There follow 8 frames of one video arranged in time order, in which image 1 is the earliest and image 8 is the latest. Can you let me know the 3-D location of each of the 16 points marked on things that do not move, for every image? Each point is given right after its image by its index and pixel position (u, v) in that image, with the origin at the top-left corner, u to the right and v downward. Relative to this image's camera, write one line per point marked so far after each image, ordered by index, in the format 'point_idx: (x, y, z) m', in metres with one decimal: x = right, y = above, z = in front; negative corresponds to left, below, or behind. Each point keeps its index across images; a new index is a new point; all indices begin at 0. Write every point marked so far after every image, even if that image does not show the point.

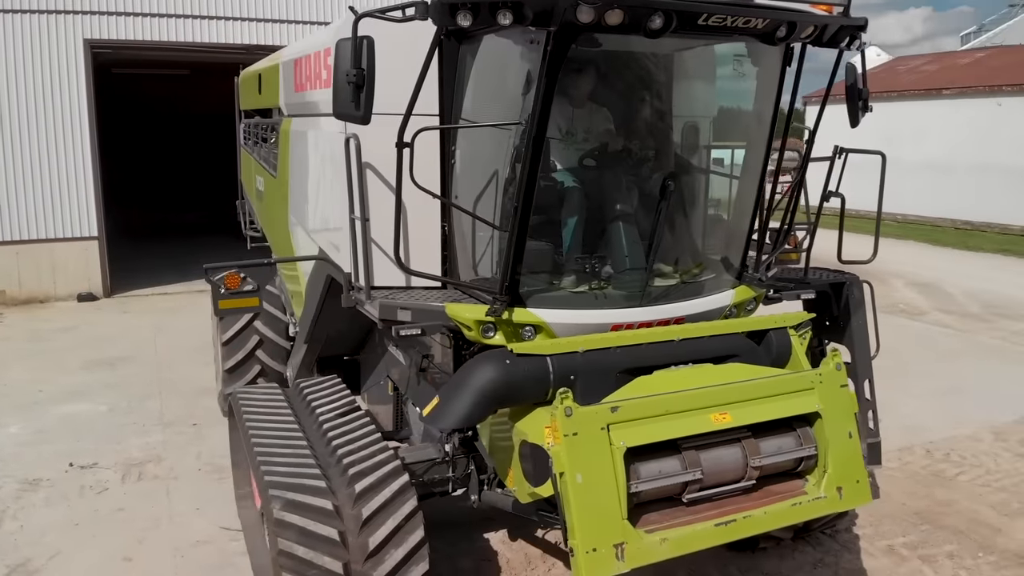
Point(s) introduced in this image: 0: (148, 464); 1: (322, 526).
0: (-2.2, -1.1, +4.9) m
1: (-0.7, -0.8, +2.9) m
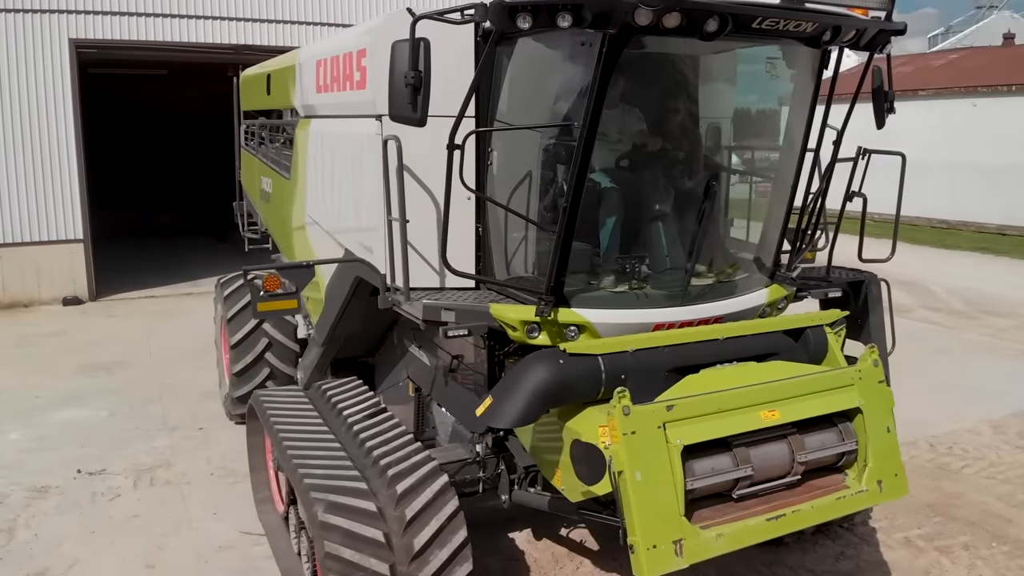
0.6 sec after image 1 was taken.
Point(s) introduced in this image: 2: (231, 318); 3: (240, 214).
0: (-2.1, -1.1, +4.9) m
1: (-0.5, -0.8, +2.9) m
2: (-1.8, -0.2, +5.4) m
3: (-2.4, +0.7, +7.2) m
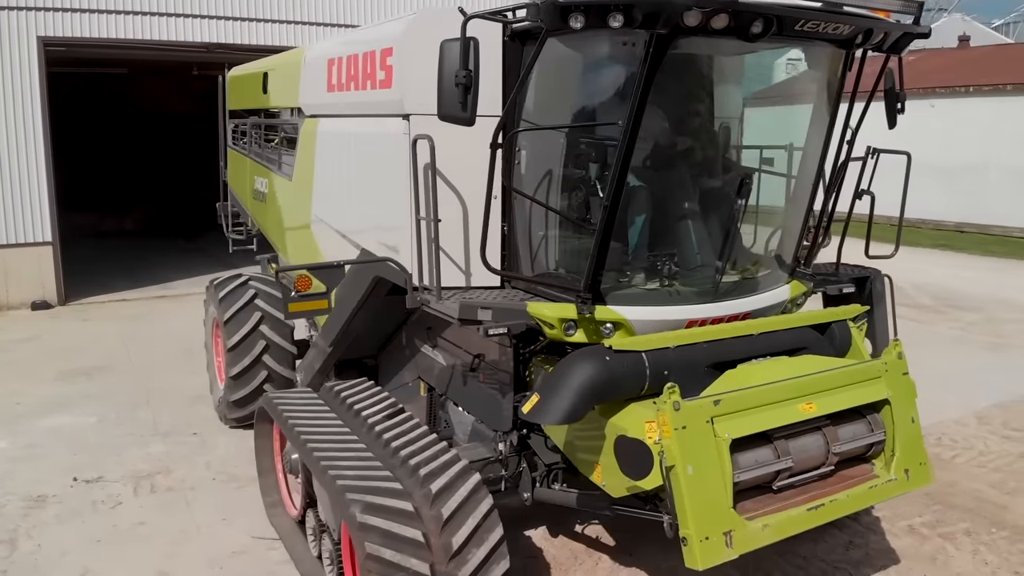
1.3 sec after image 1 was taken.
0: (-2.1, -1.1, +4.8) m
1: (-0.4, -0.8, +2.9) m
2: (-1.8, -0.2, +5.3) m
3: (-2.5, +0.6, +7.0) m
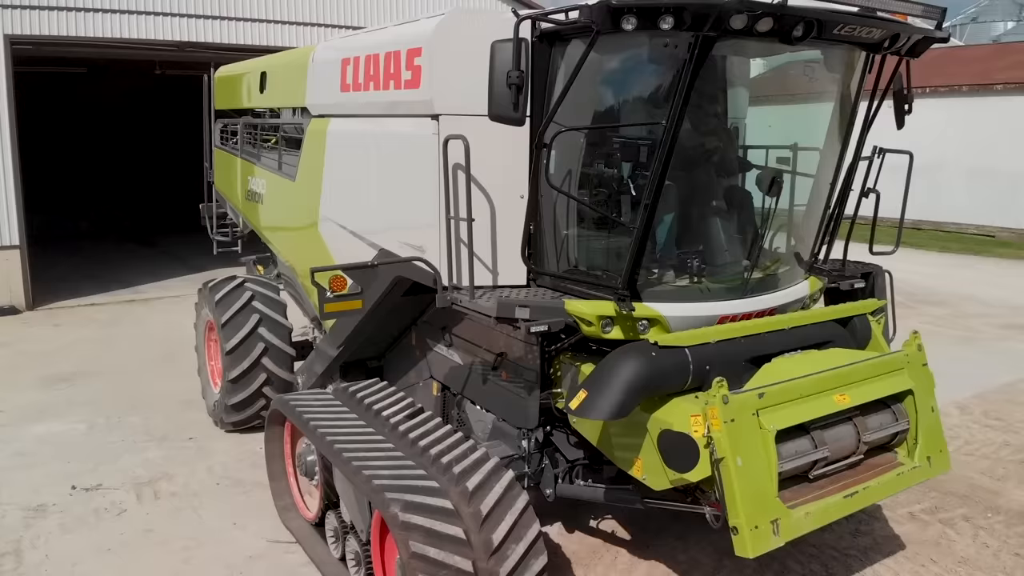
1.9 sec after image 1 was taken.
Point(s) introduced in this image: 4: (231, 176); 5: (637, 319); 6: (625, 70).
0: (-2.0, -1.1, +4.7) m
1: (-0.2, -0.8, +2.9) m
2: (-1.8, -0.2, +5.2) m
3: (-2.6, +0.6, +6.9) m
4: (-2.1, +0.8, +6.0) m
5: (+0.4, -0.1, +2.9) m
6: (+0.4, +0.8, +2.9) m
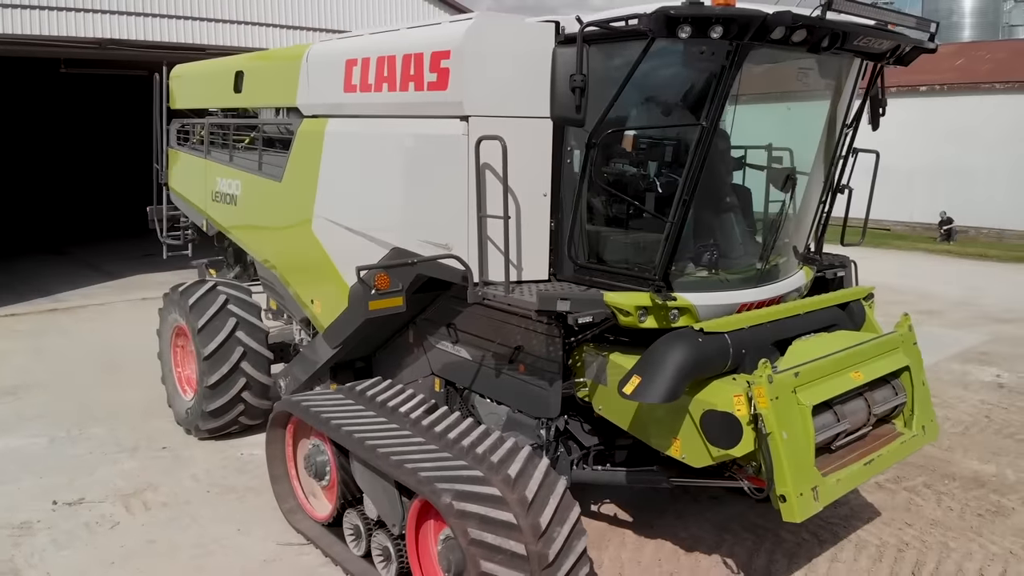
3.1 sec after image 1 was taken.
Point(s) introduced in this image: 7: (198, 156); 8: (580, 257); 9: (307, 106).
0: (-2.1, -1.1, +4.6) m
1: (-0.1, -0.8, +3.0) m
2: (-1.9, -0.3, +5.1) m
3: (-2.9, +0.6, +6.7) m
4: (-2.3, +0.8, +5.9) m
5: (+0.6, -0.1, +3.1) m
6: (+0.5, +0.8, +3.1) m
7: (-2.2, +0.9, +5.7) m
8: (+0.3, +0.1, +3.4) m
9: (-1.1, +1.0, +4.3) m
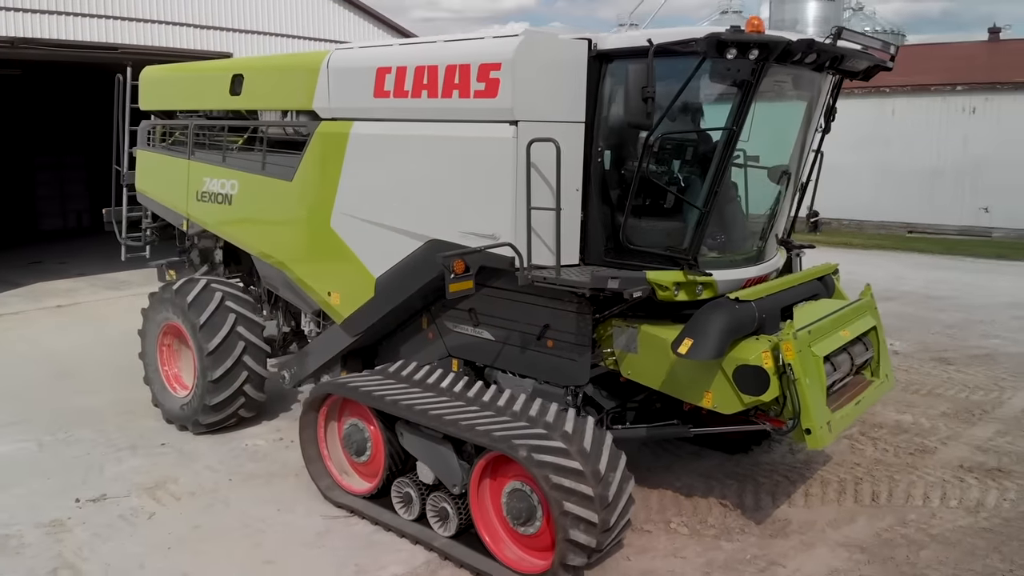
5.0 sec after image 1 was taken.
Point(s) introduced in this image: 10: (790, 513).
0: (-2.0, -1.1, +4.7) m
1: (+0.2, -0.7, +3.5) m
2: (-2.0, -0.2, +5.3) m
3: (-3.2, +0.5, +6.7) m
4: (-2.5, +0.8, +5.9) m
5: (+0.8, 0.0, +3.7) m
6: (+0.7, +0.9, +3.6) m
7: (-2.4, +0.9, +5.8) m
8: (+0.5, +0.2, +3.9) m
9: (-1.0, +1.0, +4.6) m
10: (+1.5, -1.2, +4.4) m
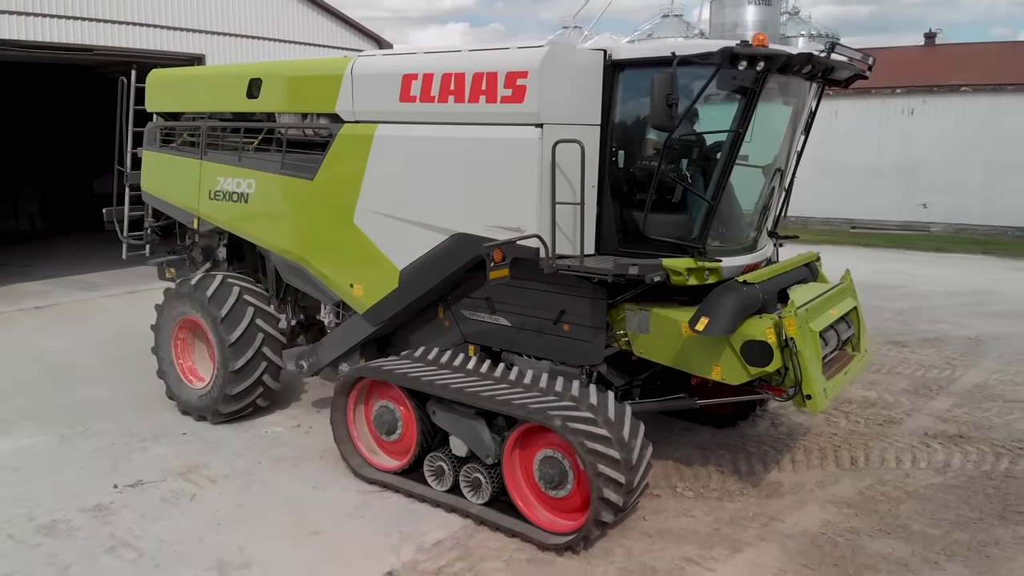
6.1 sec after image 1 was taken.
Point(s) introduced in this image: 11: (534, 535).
0: (-1.9, -1.1, +5.0) m
1: (+0.4, -0.7, +3.9) m
2: (-2.0, -0.2, +5.5) m
3: (-3.3, +0.6, +6.8) m
4: (-2.5, +0.8, +6.1) m
5: (+1.0, +0.1, +4.1) m
6: (+0.9, +1.0, +4.1) m
7: (-2.4, +1.0, +6.0) m
8: (+0.6, +0.3, +4.4) m
9: (-1.0, +1.1, +4.9) m
10: (+1.6, -1.1, +4.9) m
11: (+0.1, -1.2, +4.0) m
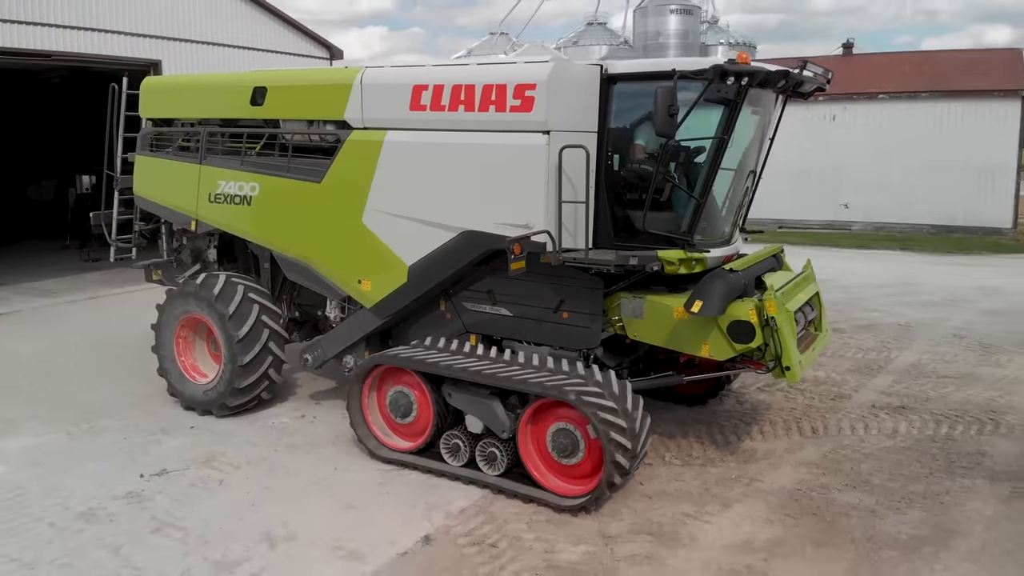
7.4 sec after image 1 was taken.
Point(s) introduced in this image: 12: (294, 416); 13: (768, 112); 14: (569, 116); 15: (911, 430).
0: (-1.9, -1.1, +5.2) m
1: (+0.5, -0.6, +4.3) m
2: (-2.0, -0.2, +5.8) m
3: (-3.5, +0.5, +7.0) m
4: (-2.6, +0.8, +6.4) m
5: (+1.0, +0.2, +4.6) m
6: (+0.9, +1.0, +4.6) m
7: (-2.5, +1.0, +6.3) m
8: (+0.6, +0.4, +4.9) m
9: (-1.0, +1.1, +5.3) m
10: (+1.6, -1.0, +5.4) m
11: (+0.2, -1.1, +4.4) m
12: (-1.6, -0.9, +6.0) m
13: (+1.6, +1.1, +5.1) m
14: (+0.3, +1.0, +4.6) m
15: (+2.8, -1.0, +5.6) m
